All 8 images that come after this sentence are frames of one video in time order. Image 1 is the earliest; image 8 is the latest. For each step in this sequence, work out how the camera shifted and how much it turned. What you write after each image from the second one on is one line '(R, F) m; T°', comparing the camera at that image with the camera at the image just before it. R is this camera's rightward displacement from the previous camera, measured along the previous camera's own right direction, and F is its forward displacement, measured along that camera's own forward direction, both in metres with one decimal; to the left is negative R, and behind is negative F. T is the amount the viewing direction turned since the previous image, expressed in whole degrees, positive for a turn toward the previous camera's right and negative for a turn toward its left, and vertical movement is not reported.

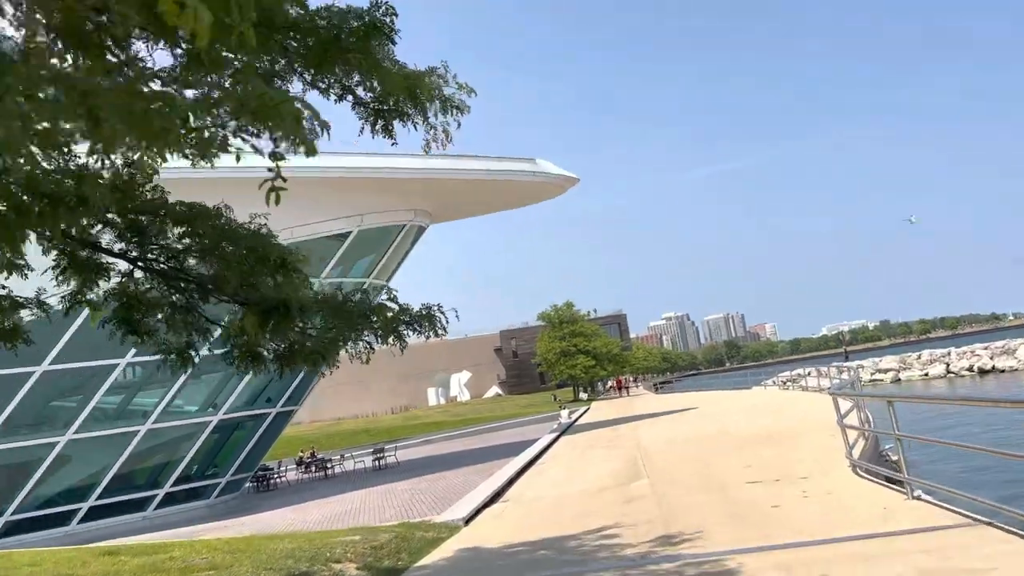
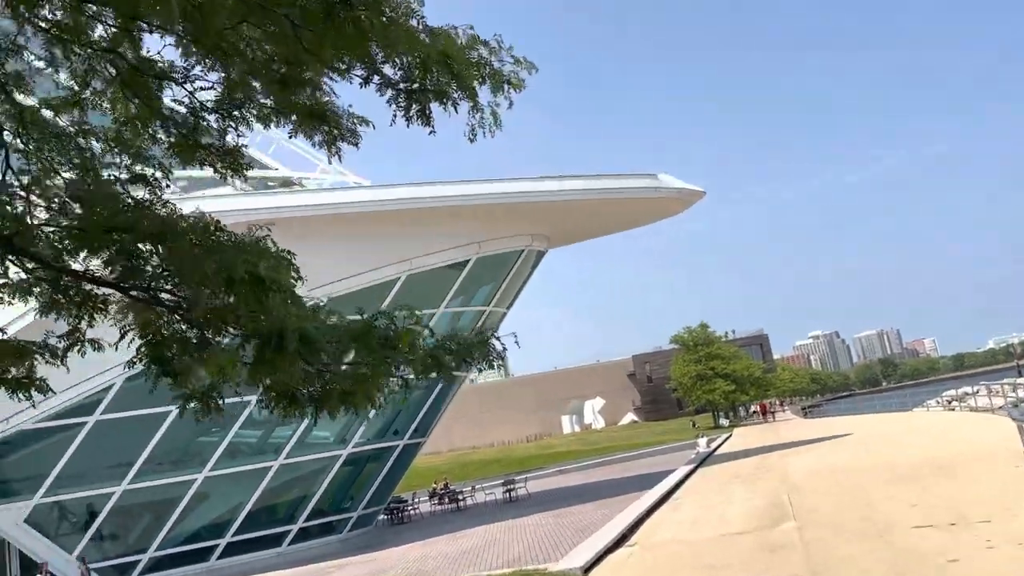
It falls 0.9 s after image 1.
(+0.2, +0.8) m; -10°
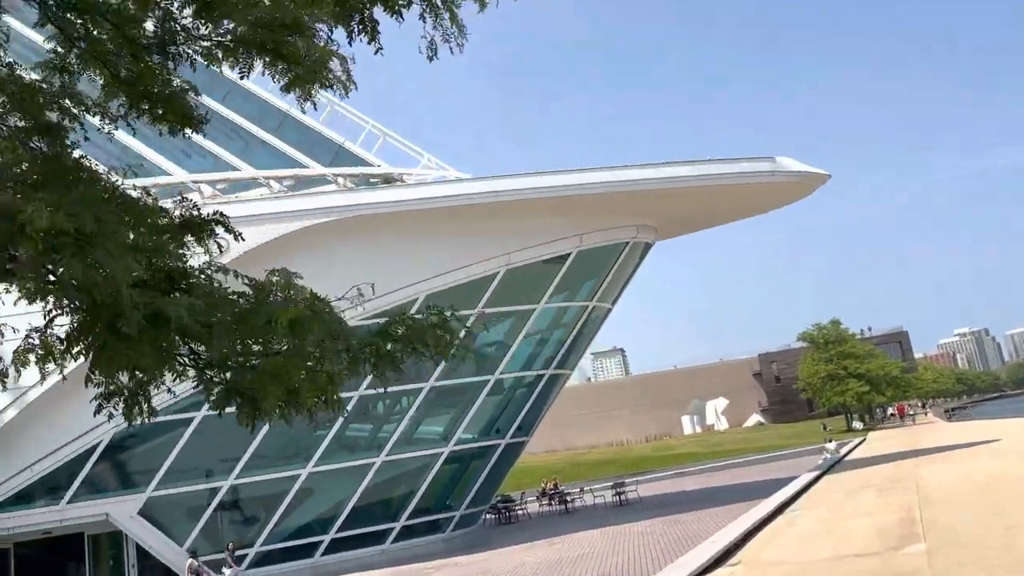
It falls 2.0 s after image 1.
(+0.4, +0.8) m; -9°
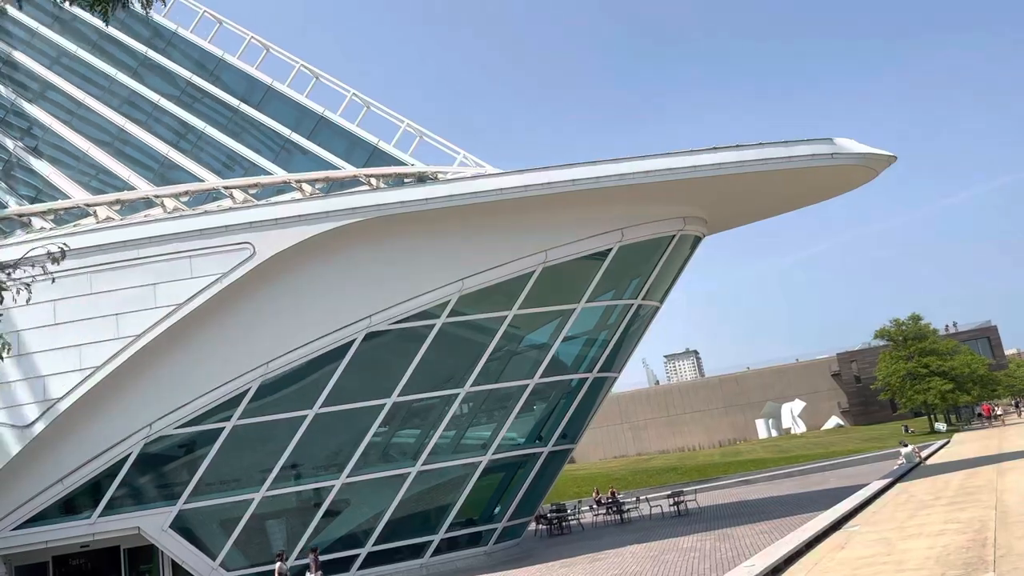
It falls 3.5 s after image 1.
(+0.7, +0.9) m; -5°
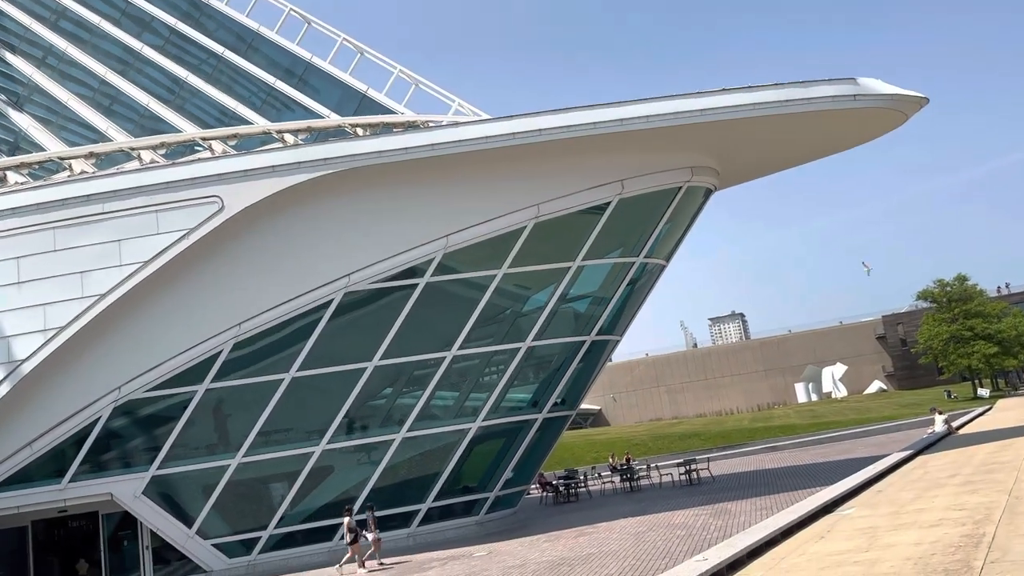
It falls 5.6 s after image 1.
(+1.1, +1.2) m; -3°
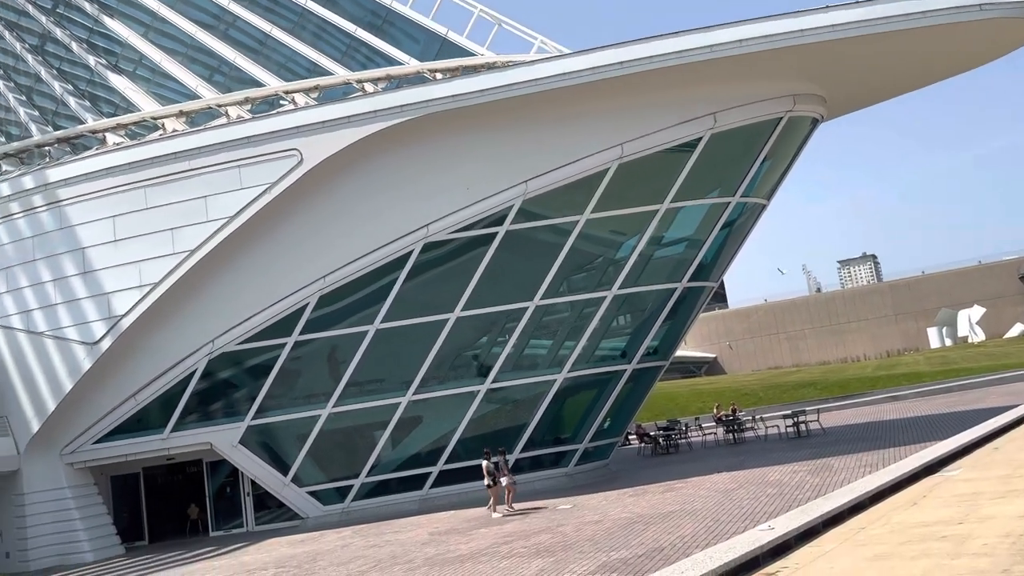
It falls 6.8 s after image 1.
(+0.6, +0.7) m; -9°
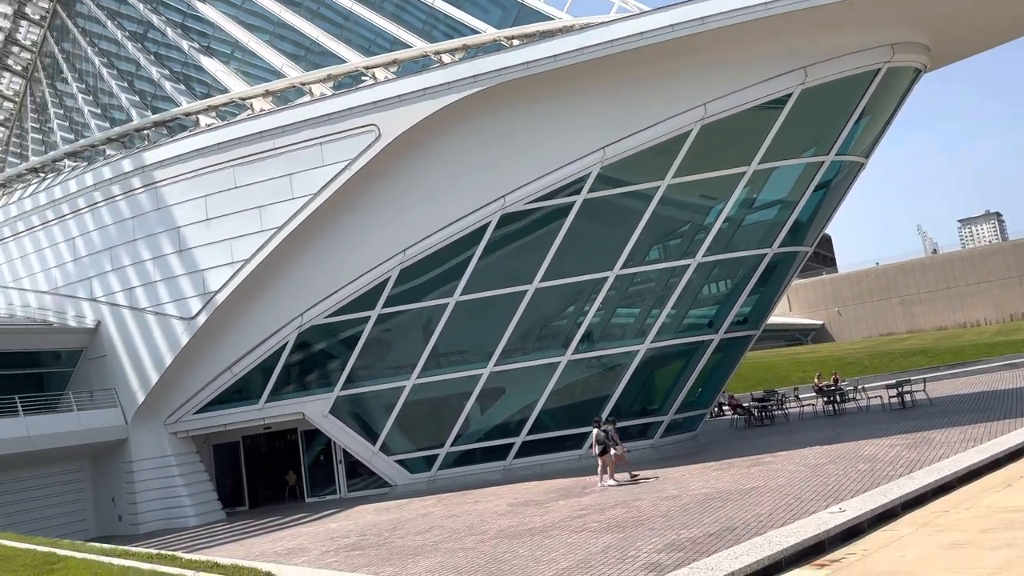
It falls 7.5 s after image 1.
(+0.4, +0.2) m; -7°
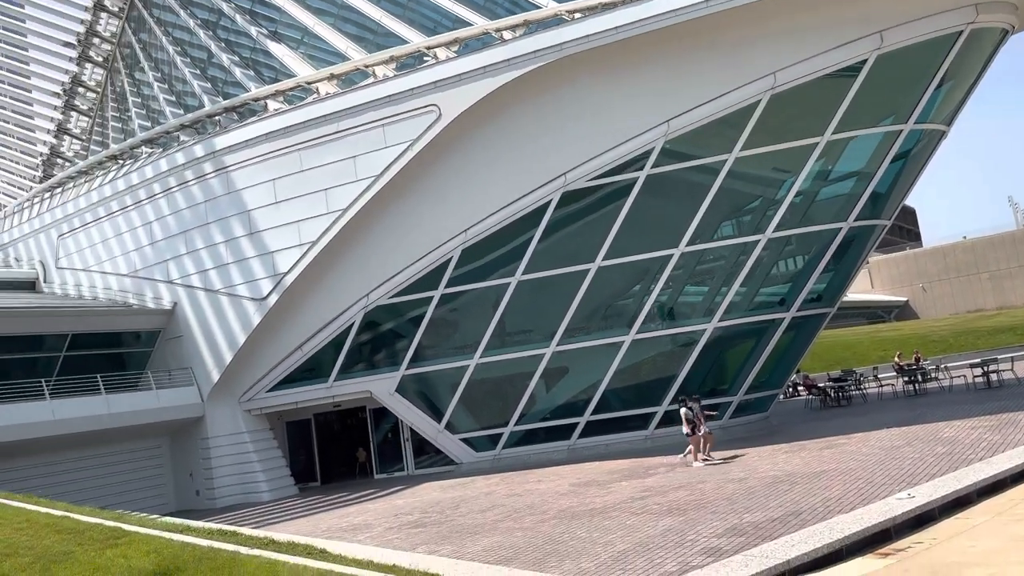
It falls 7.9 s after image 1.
(+0.1, +0.1) m; -5°
